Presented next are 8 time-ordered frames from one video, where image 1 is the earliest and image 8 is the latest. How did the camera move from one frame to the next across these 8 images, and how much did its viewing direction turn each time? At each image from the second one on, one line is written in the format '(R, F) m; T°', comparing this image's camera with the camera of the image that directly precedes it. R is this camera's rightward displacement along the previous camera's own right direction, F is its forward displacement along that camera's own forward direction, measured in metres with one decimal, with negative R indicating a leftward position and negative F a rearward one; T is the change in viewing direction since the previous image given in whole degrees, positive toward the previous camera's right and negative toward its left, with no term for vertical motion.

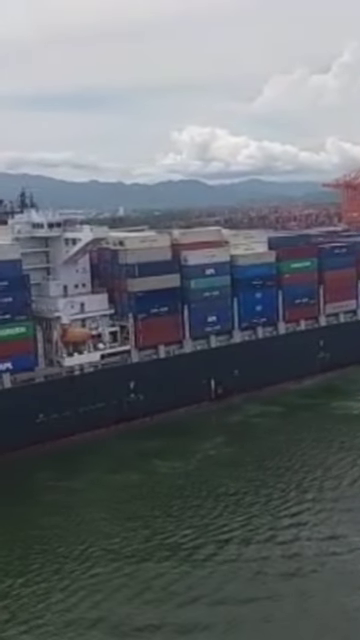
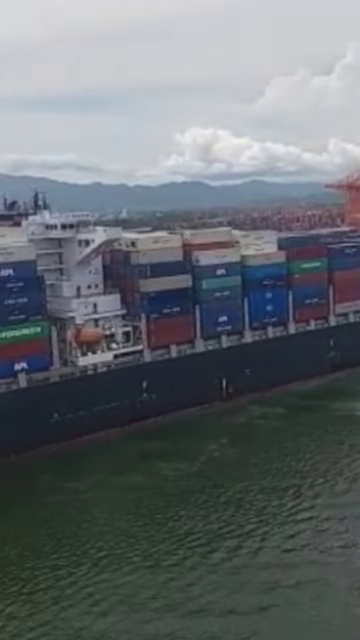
(-0.3, -0.3) m; 0°
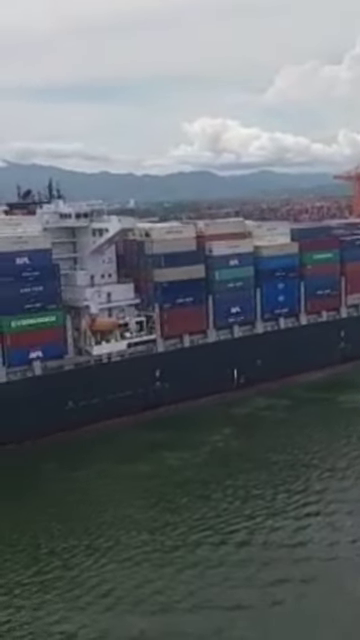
(-0.2, -0.2) m; 0°
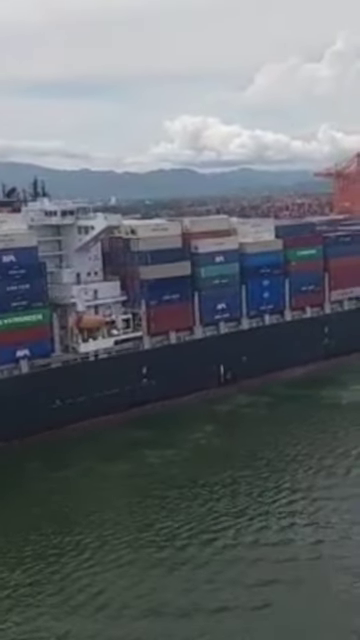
(-0.2, -0.1) m; +1°
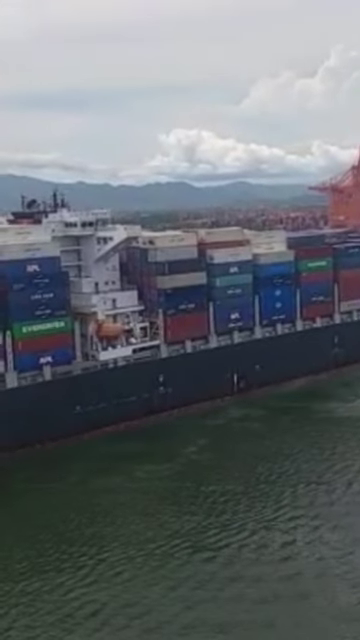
(-0.8, -0.6) m; 0°
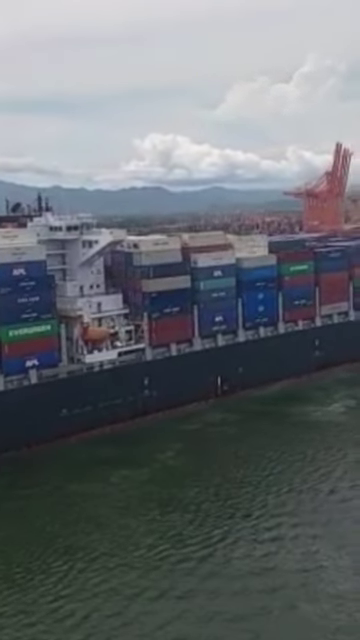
(-0.3, -0.2) m; +2°
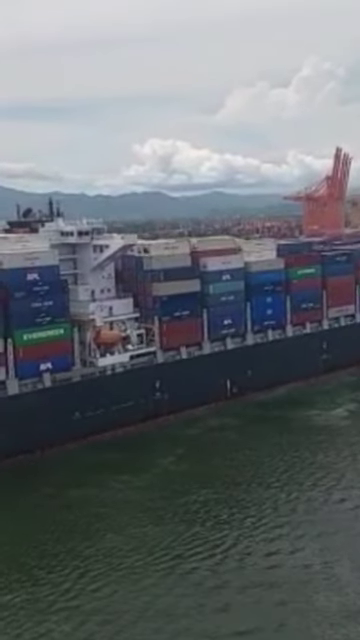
(-0.4, -0.4) m; 0°
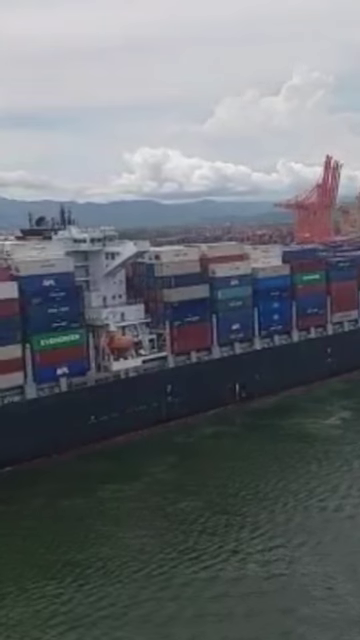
(-0.8, -0.6) m; +1°
